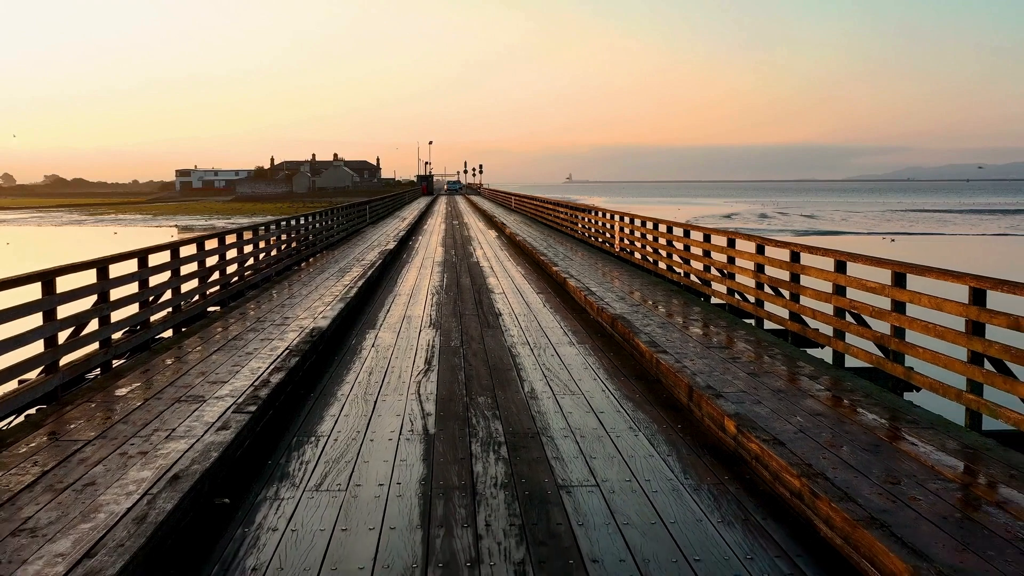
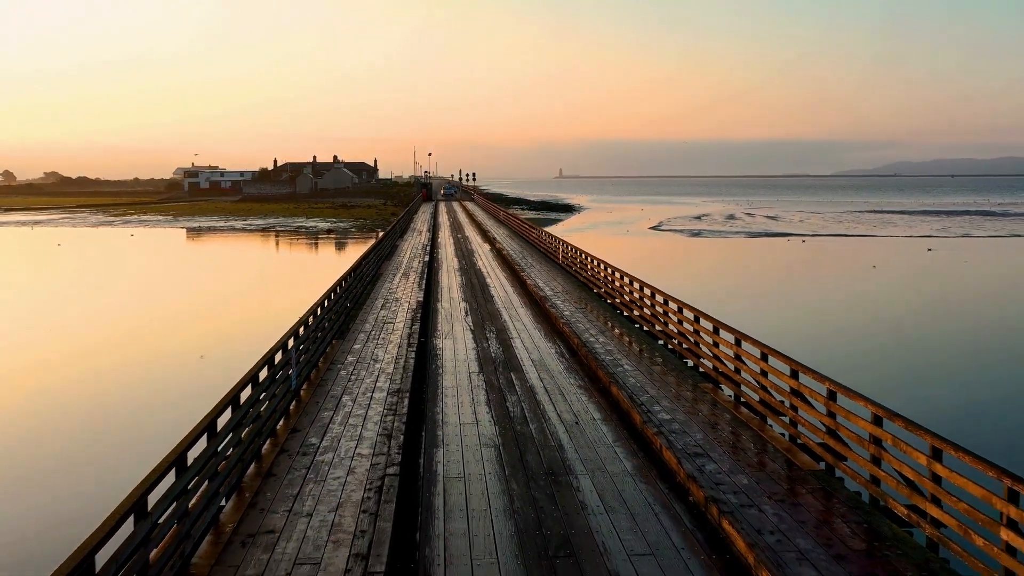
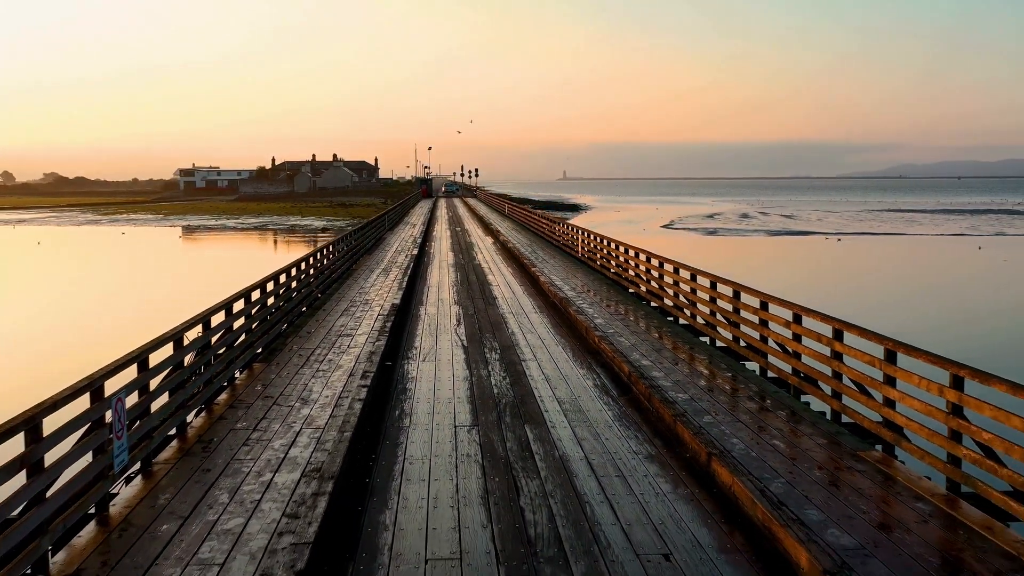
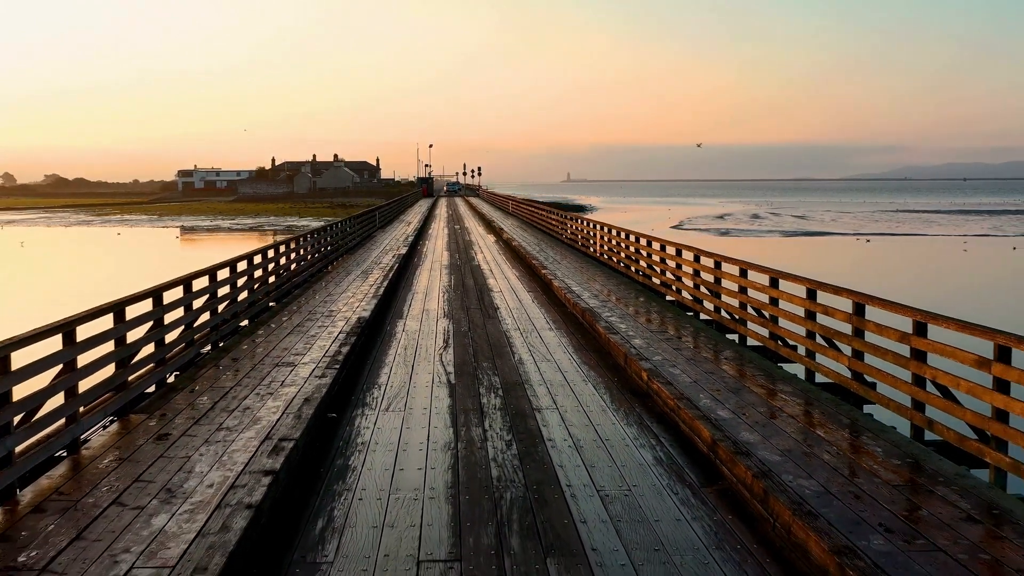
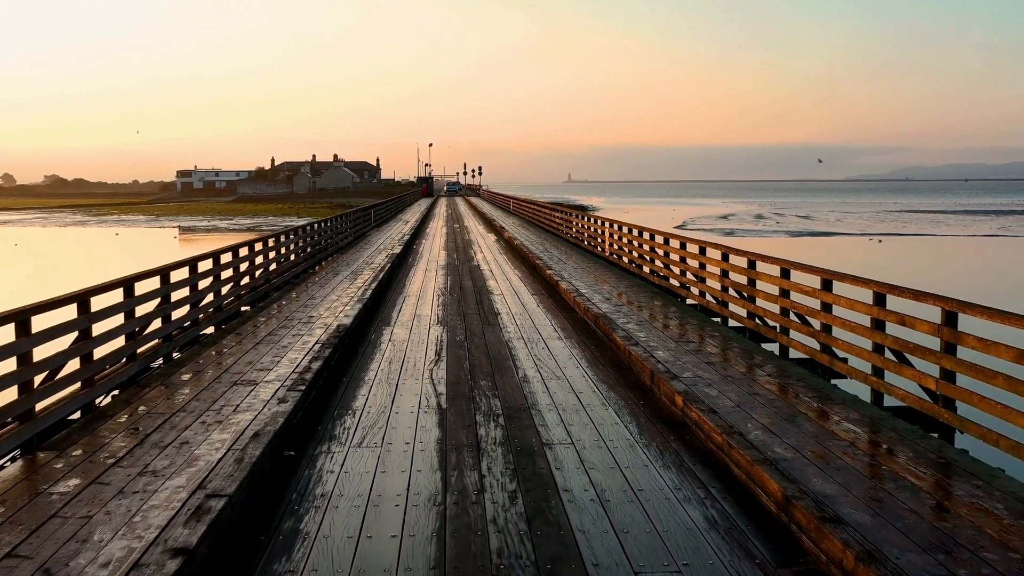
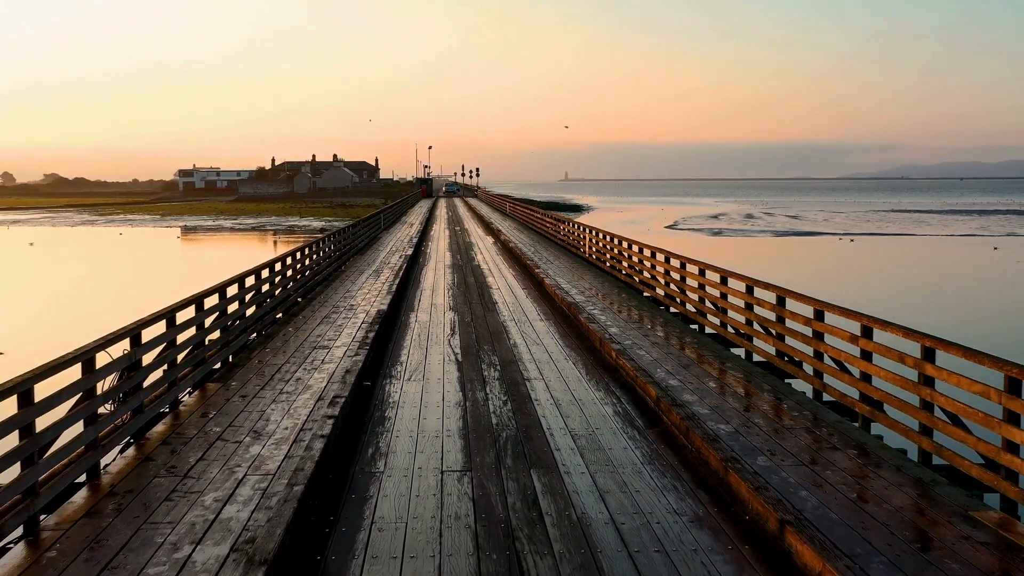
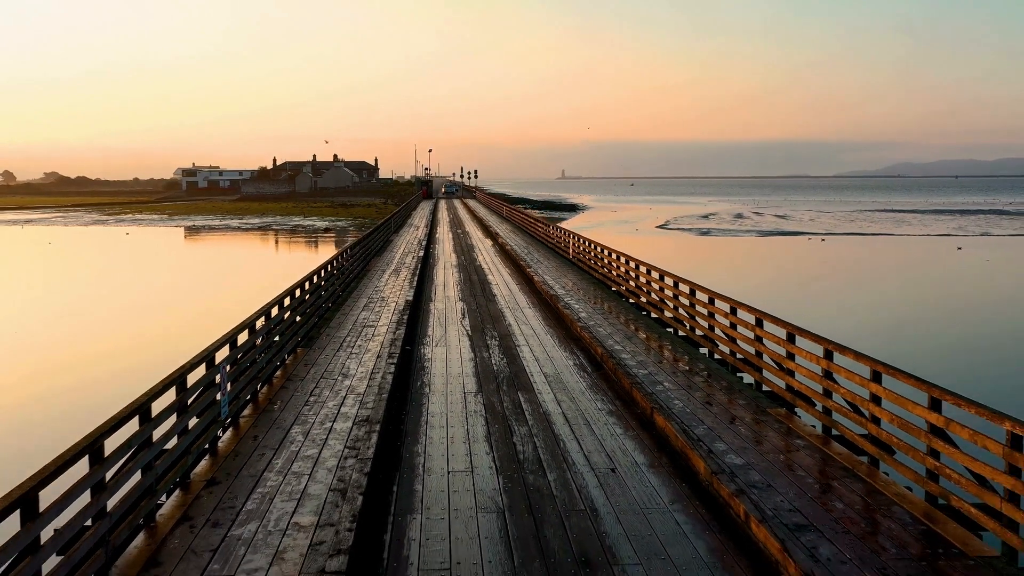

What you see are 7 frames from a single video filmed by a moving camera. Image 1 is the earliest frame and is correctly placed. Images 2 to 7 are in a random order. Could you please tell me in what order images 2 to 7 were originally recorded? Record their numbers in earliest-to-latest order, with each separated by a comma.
5, 4, 6, 3, 7, 2
